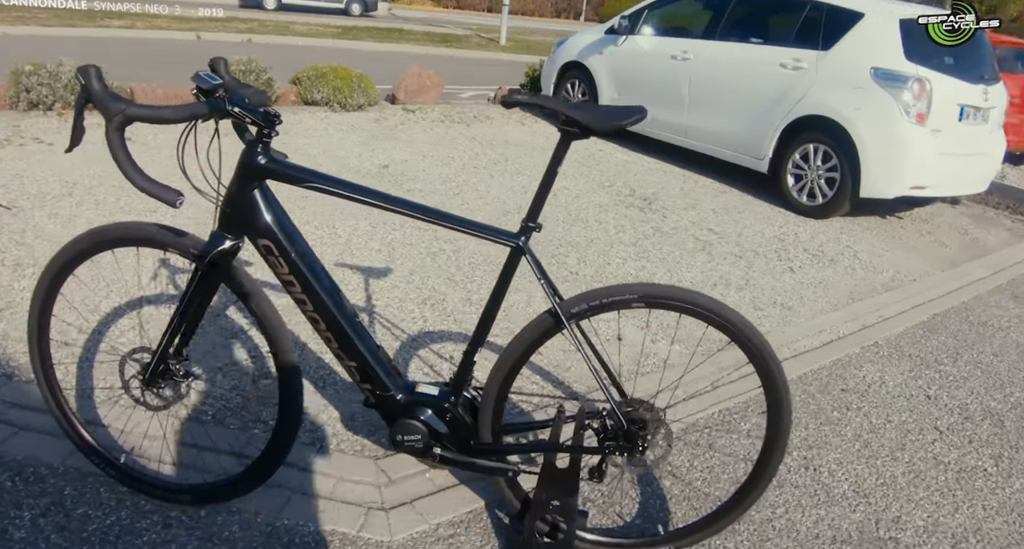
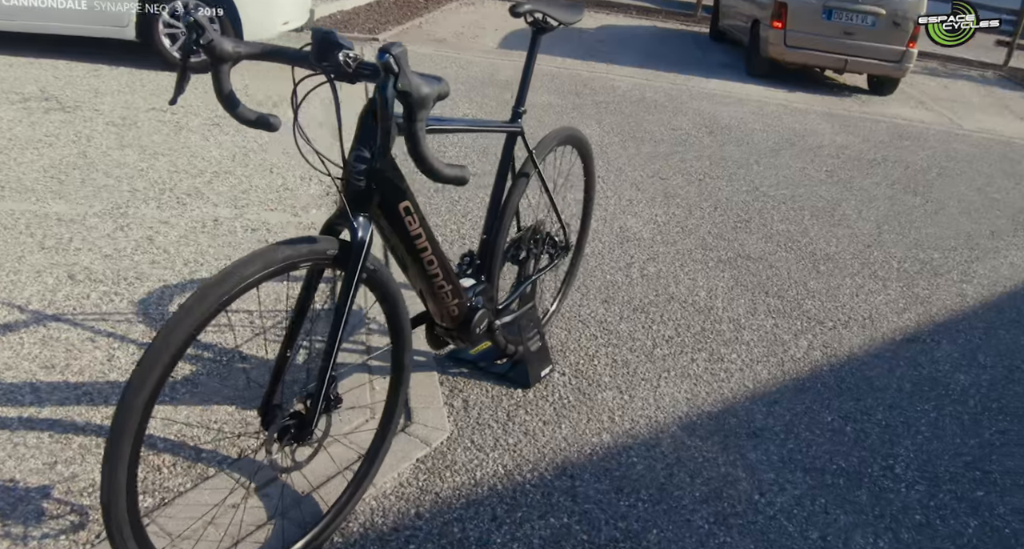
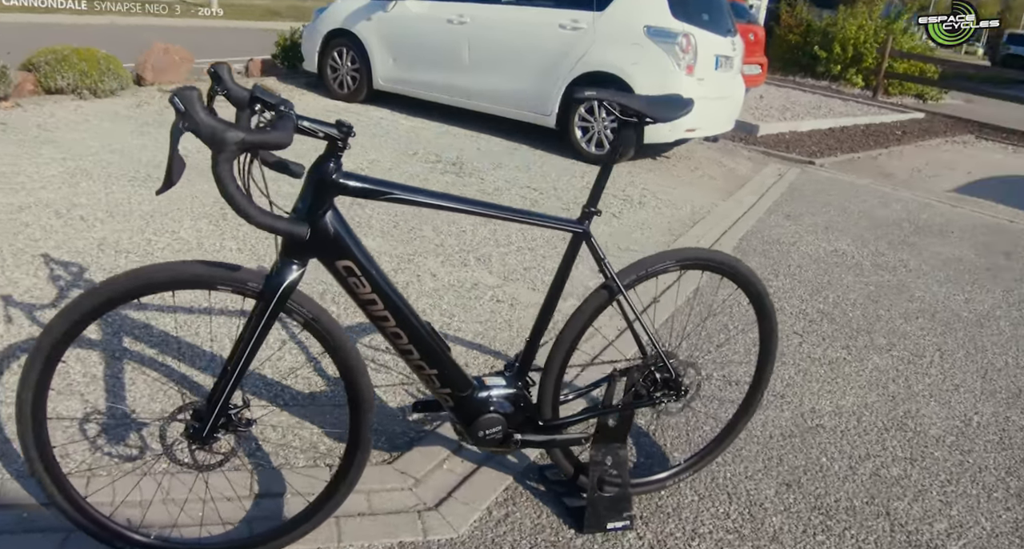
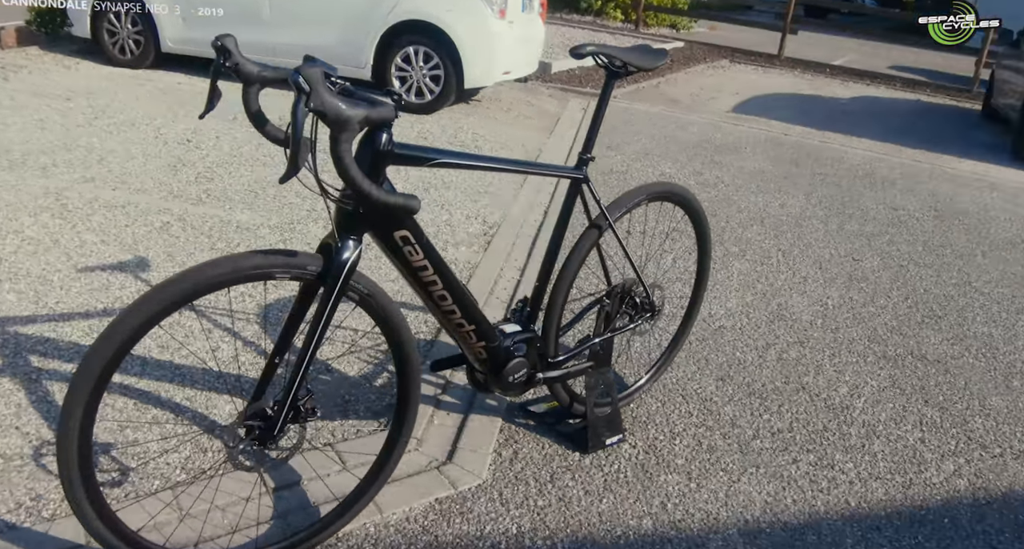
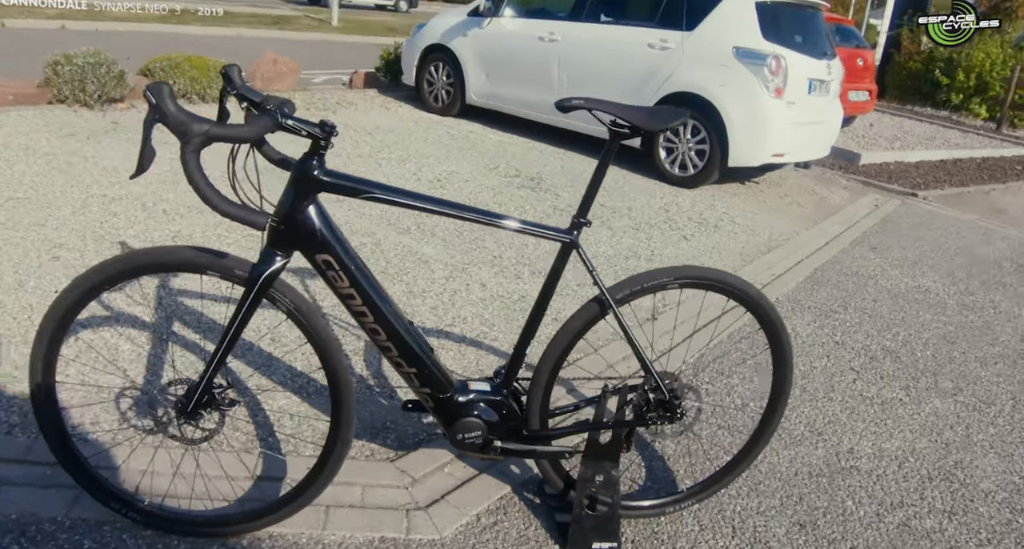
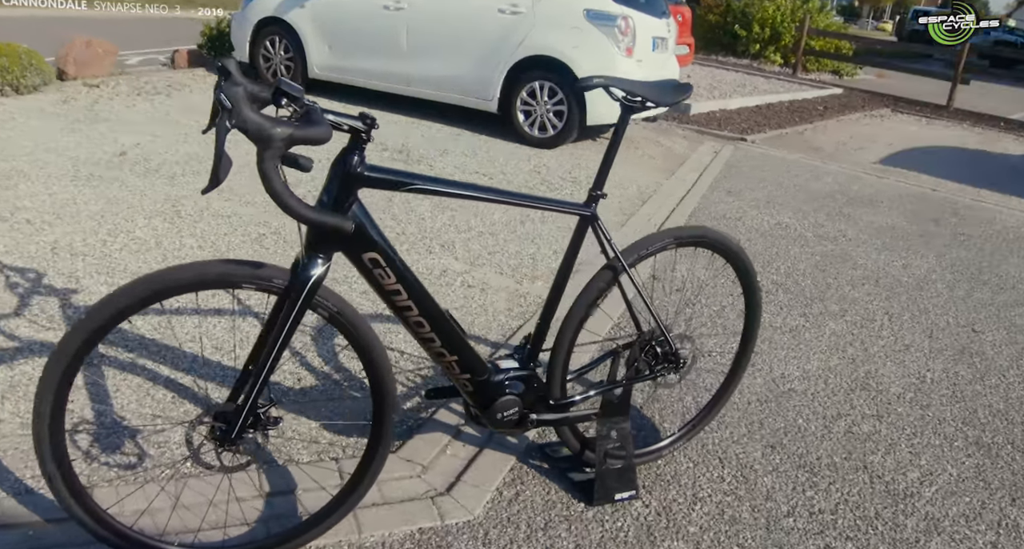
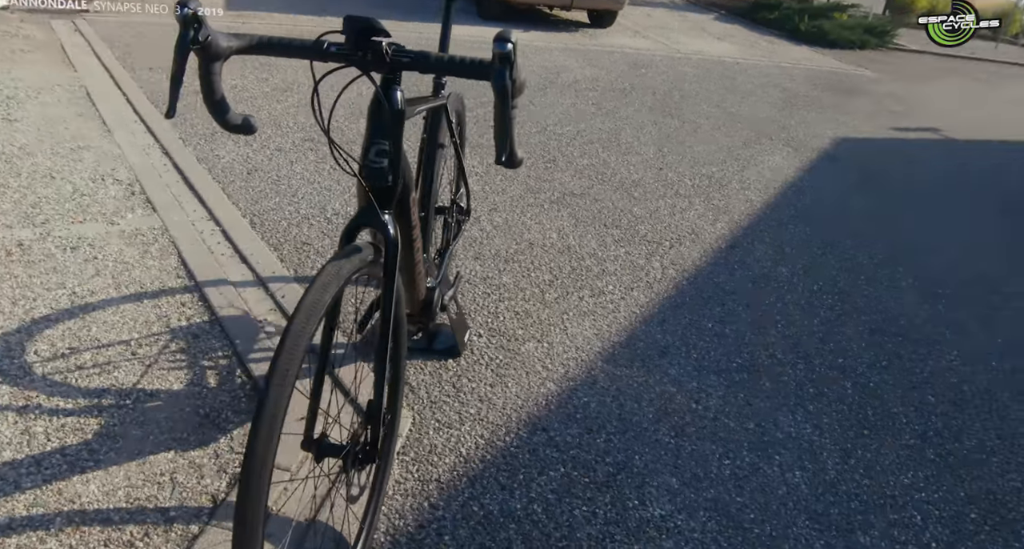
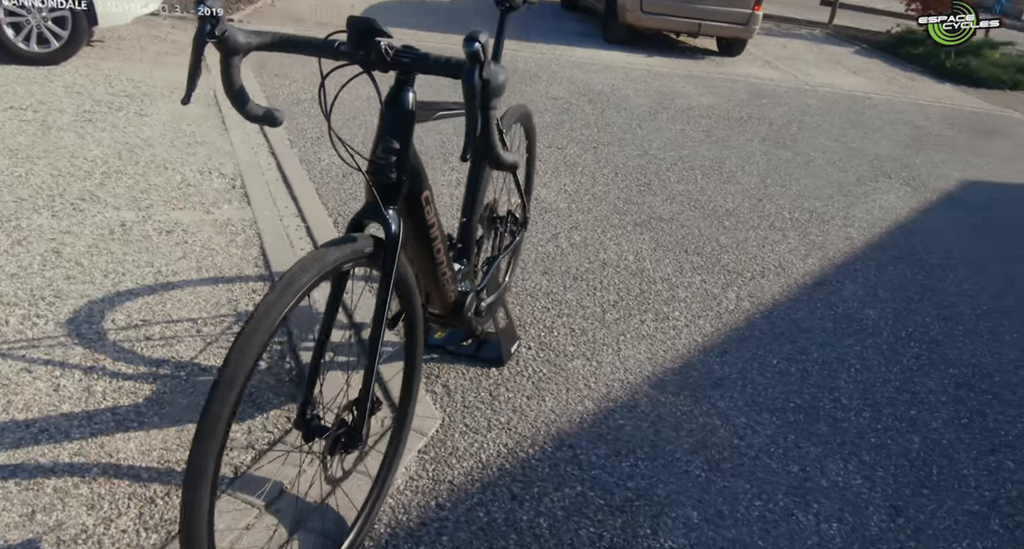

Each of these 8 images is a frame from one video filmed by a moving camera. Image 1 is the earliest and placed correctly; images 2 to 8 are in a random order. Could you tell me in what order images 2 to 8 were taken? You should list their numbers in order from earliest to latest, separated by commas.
5, 3, 6, 4, 2, 8, 7
